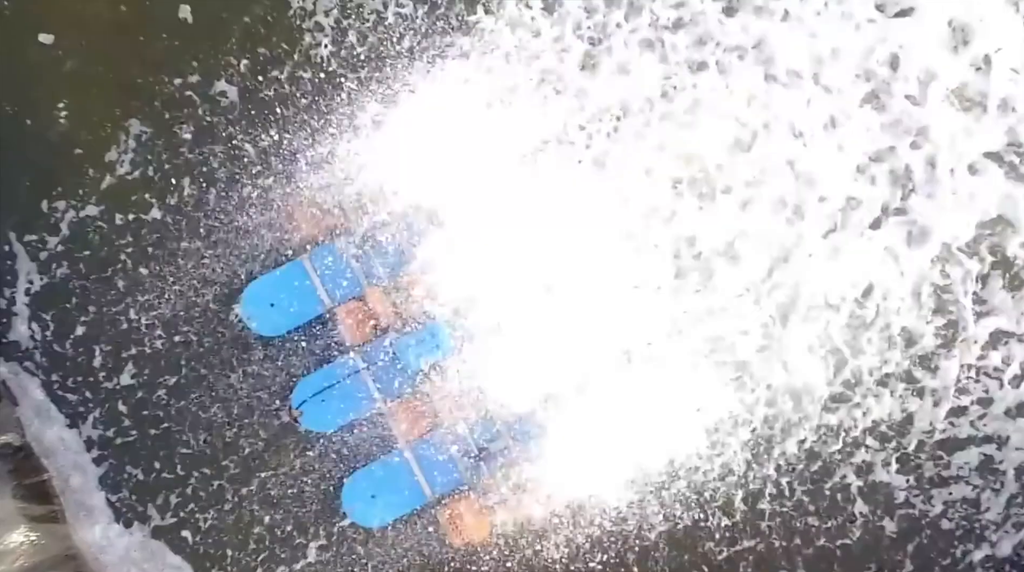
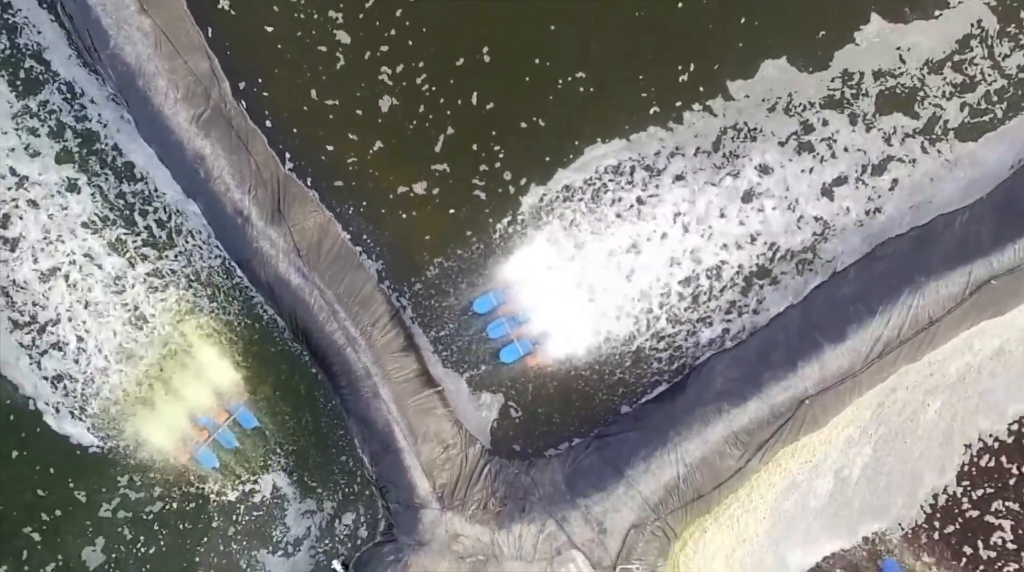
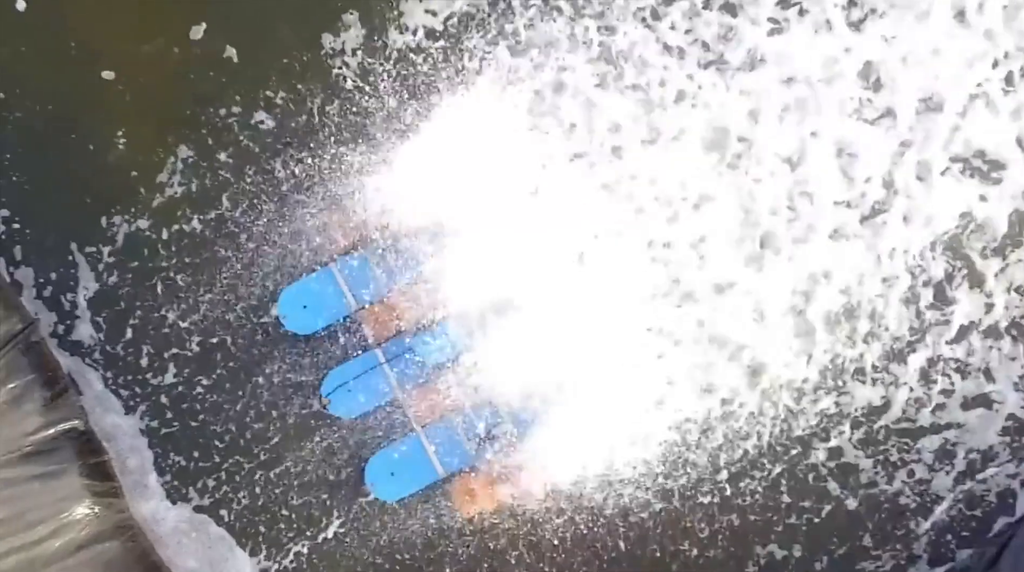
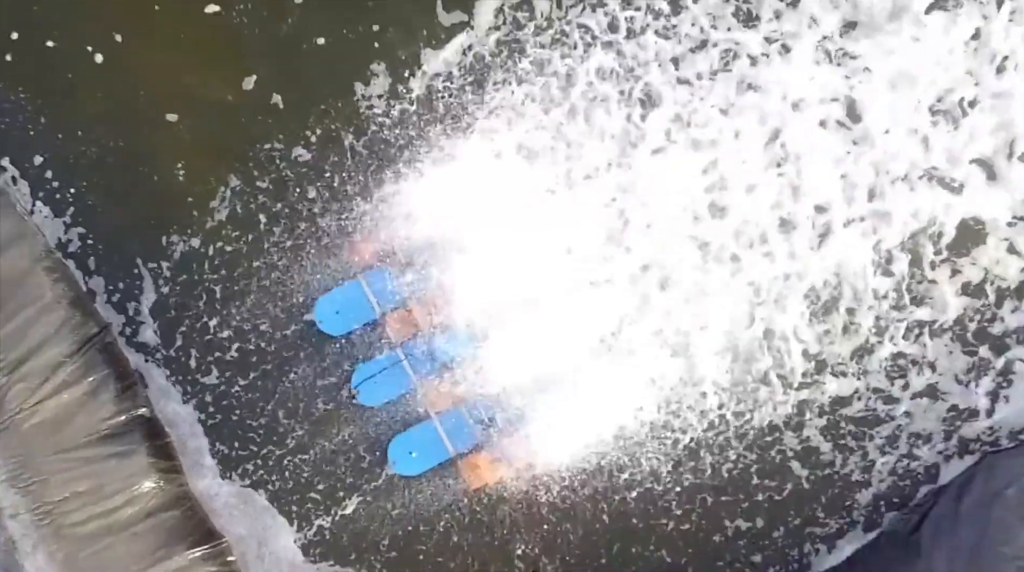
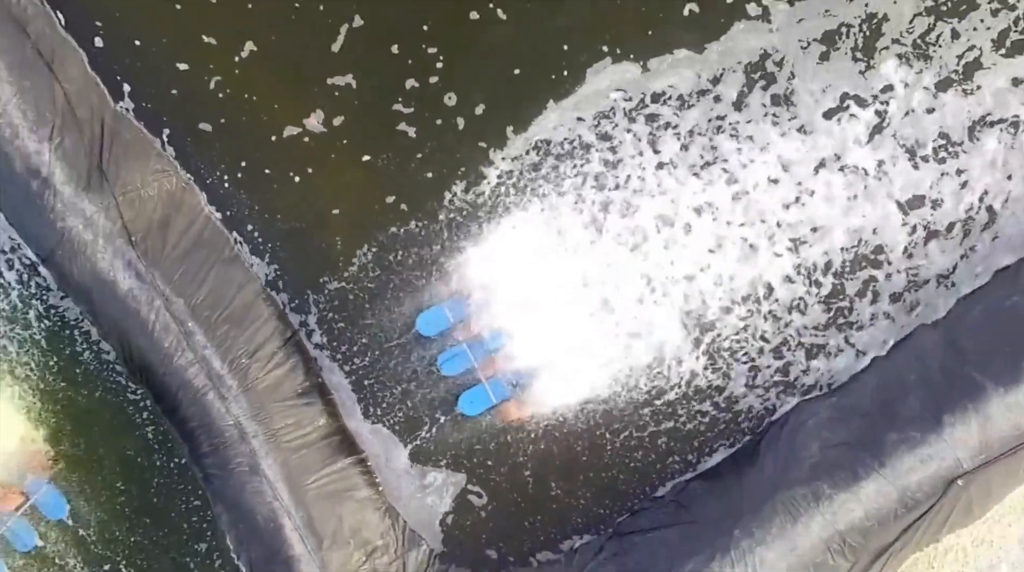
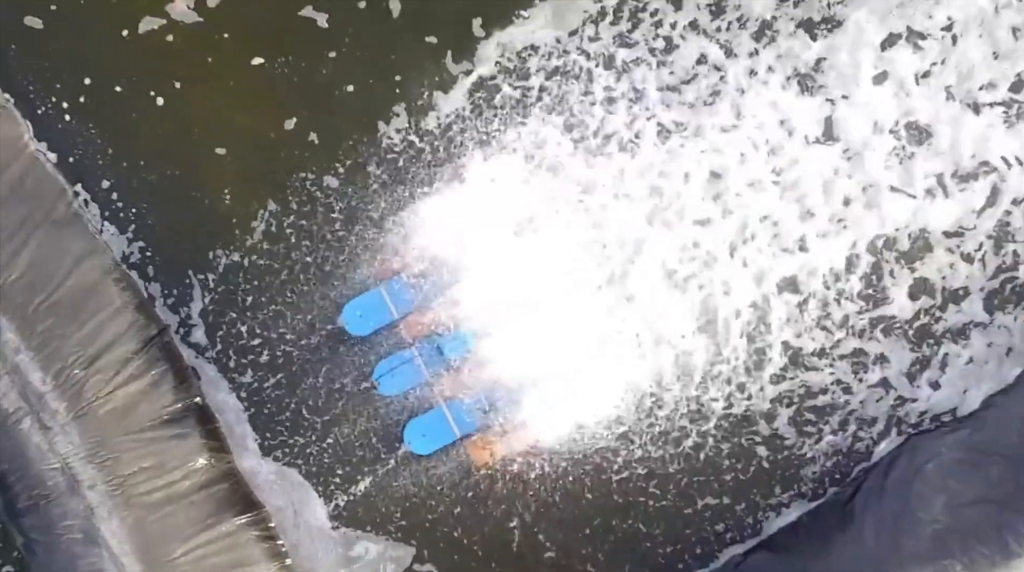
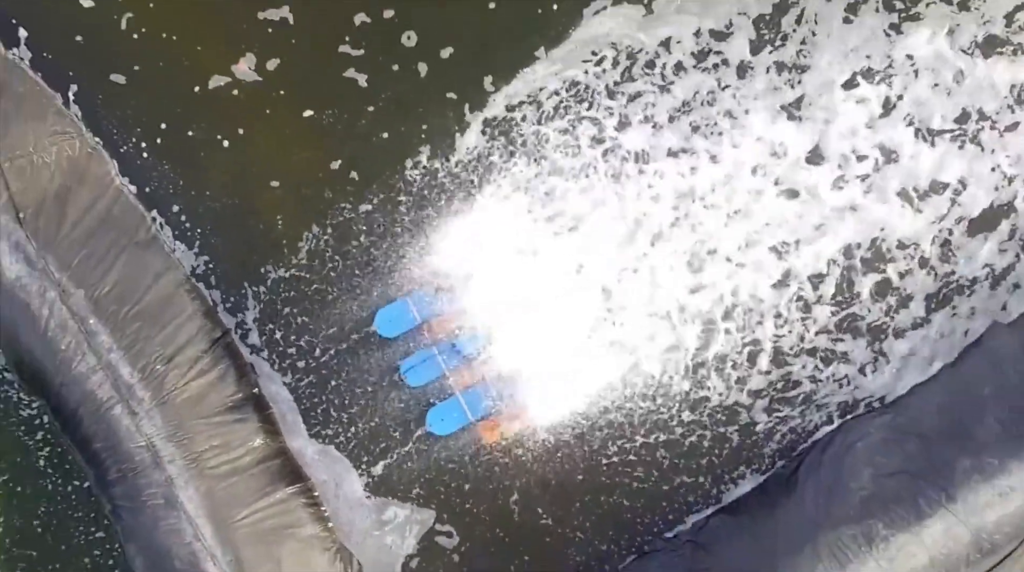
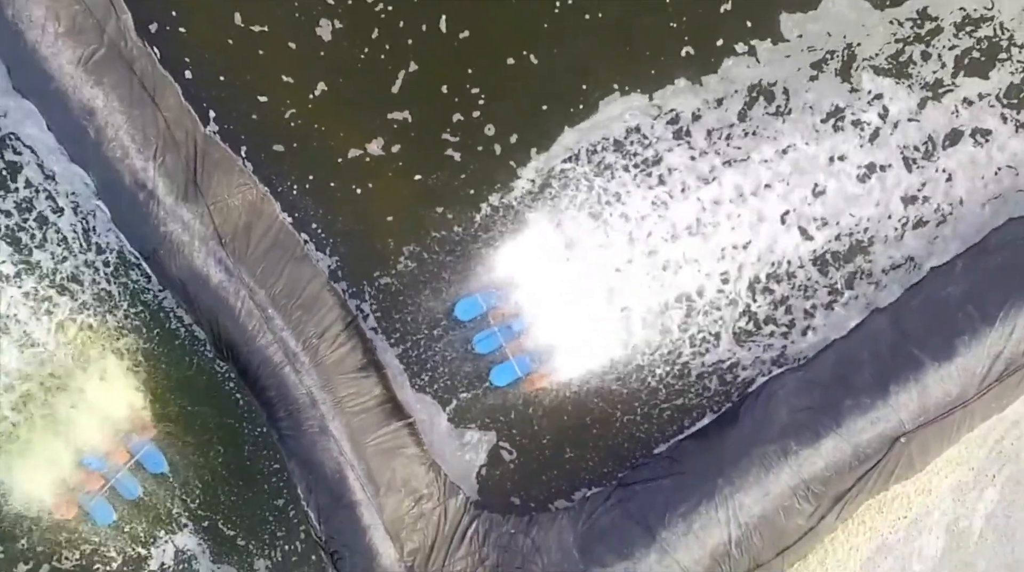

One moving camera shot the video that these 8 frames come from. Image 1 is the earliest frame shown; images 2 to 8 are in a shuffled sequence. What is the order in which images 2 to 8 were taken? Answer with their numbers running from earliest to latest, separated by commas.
3, 4, 6, 7, 5, 8, 2
